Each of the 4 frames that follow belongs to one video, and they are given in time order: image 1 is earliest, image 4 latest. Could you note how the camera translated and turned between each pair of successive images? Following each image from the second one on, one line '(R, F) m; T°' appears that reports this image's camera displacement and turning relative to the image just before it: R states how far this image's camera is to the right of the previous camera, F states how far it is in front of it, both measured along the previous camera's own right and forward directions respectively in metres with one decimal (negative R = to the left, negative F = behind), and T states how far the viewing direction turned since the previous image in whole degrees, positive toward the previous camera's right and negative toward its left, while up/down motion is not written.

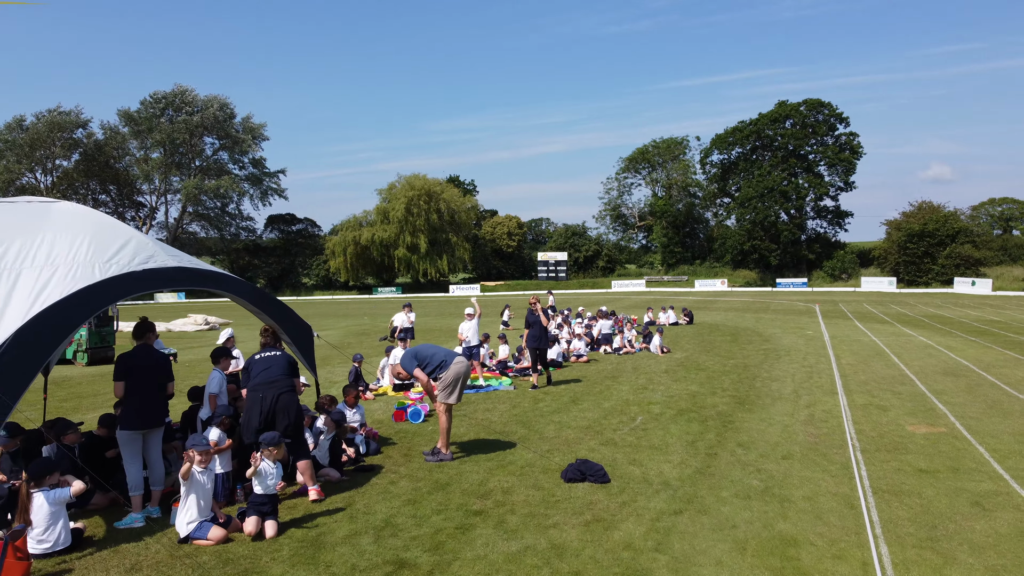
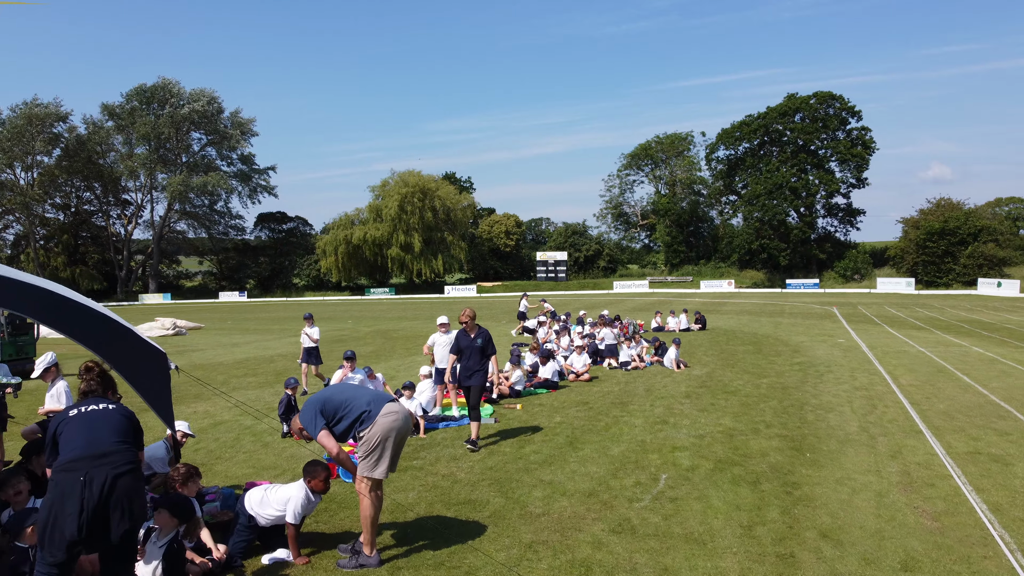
(+0.3, +3.2) m; 0°
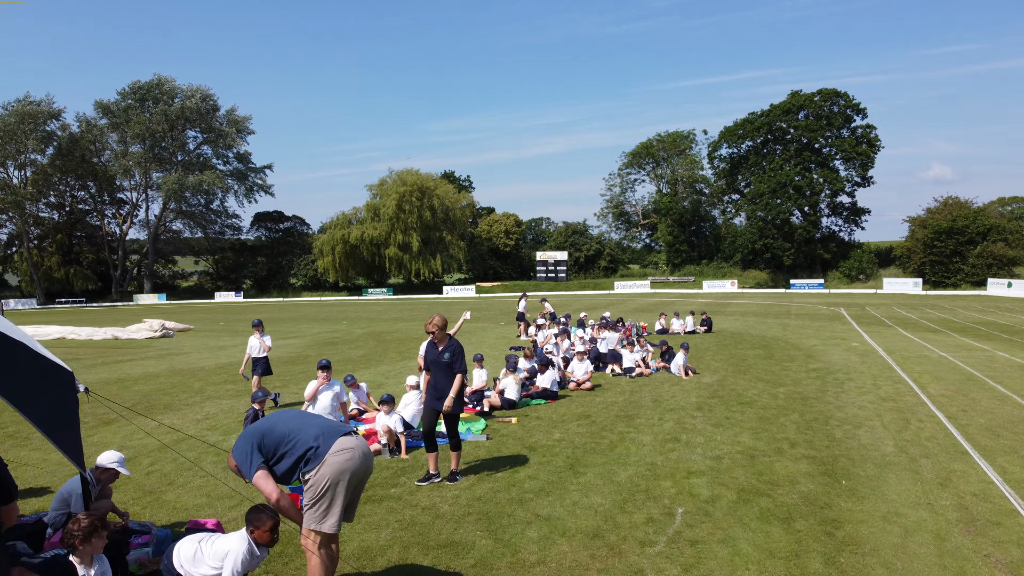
(+0.1, +1.1) m; 0°
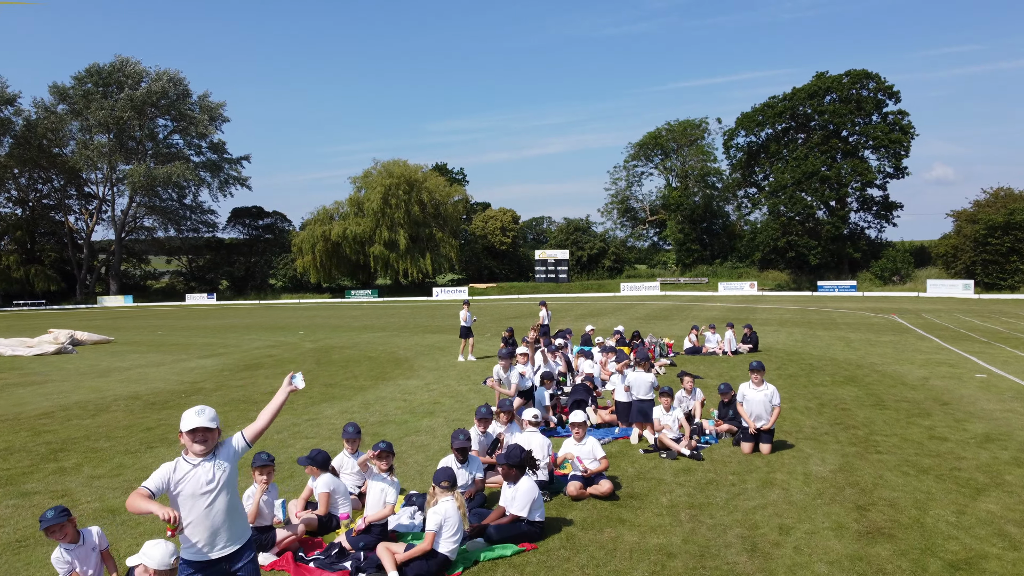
(+0.5, +6.7) m; 0°
